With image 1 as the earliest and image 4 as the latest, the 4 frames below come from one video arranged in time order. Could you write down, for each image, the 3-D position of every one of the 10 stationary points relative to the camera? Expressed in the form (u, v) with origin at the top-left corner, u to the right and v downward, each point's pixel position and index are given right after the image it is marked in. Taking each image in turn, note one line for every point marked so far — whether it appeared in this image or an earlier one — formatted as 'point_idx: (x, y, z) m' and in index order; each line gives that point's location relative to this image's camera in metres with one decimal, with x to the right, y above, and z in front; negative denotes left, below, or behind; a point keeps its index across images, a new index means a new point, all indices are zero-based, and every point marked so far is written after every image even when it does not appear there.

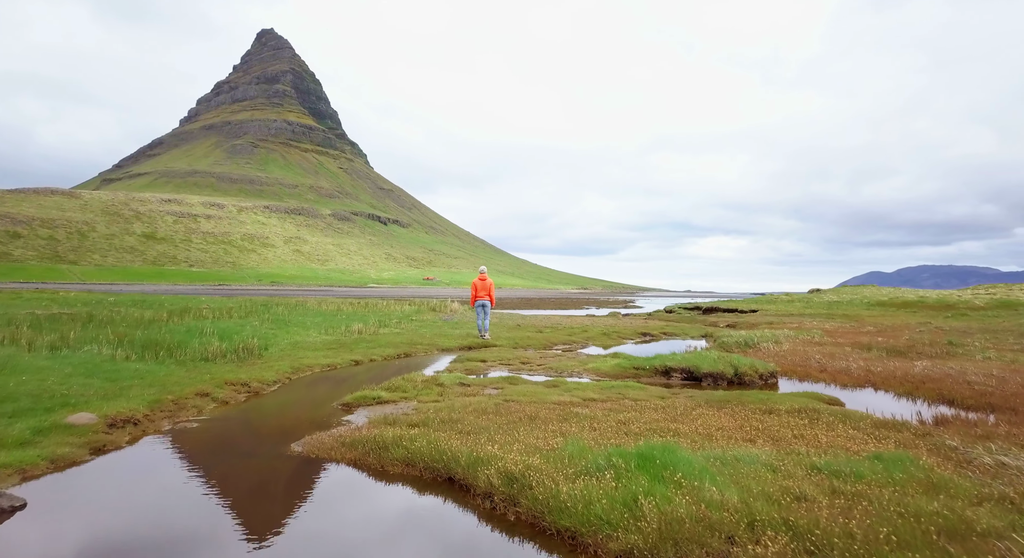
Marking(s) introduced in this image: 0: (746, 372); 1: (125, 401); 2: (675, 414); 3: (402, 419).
0: (+7.2, -2.9, +17.0) m
1: (-8.3, -2.6, +11.7) m
2: (+3.3, -2.8, +11.3) m
3: (-2.2, -2.8, +11.1) m
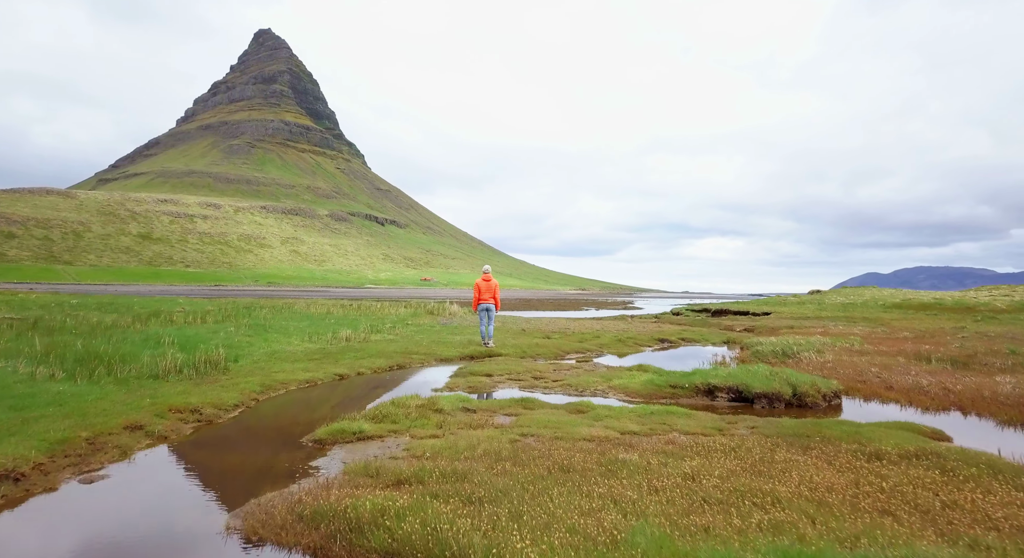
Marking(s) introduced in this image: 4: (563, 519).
0: (+7.6, -2.9, +14.1) m
1: (-7.9, -2.6, +8.8) m
2: (+3.7, -2.8, +8.4) m
3: (-1.9, -2.9, +8.3) m
4: (+0.5, -2.6, +6.2) m
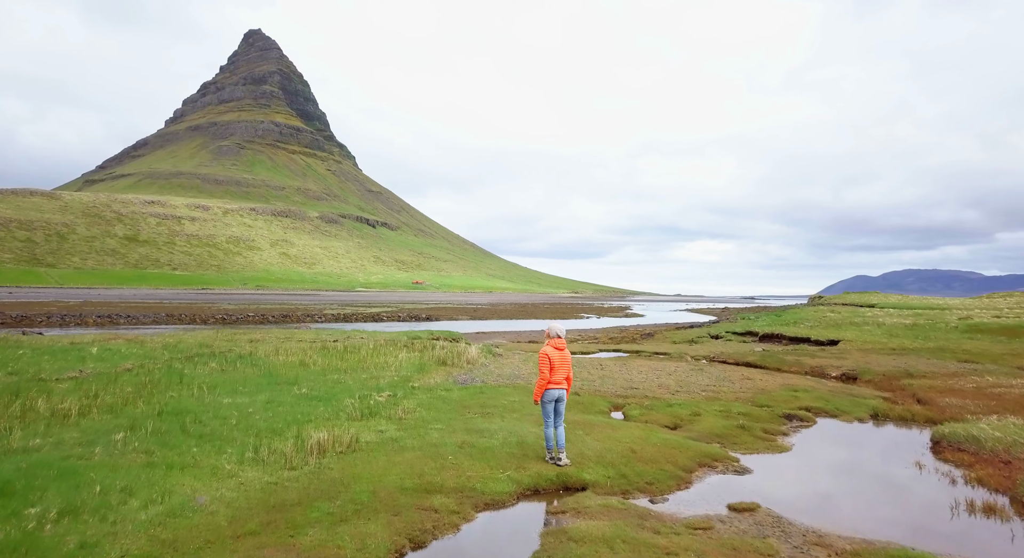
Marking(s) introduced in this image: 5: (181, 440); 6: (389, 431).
0: (+10.0, -4.6, +4.4) m
1: (-5.4, -4.3, -1.2) m
2: (+6.2, -4.5, -1.4) m
3: (+0.6, -4.6, -1.6) m
4: (+3.1, -4.4, -3.7) m
5: (-8.7, -4.1, +14.5) m
6: (-3.7, -4.6, +16.7) m
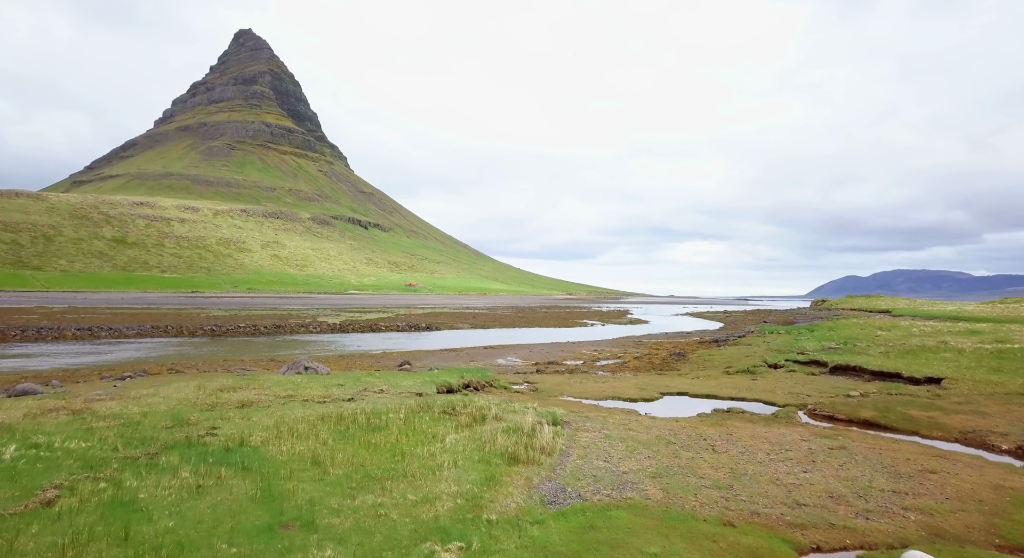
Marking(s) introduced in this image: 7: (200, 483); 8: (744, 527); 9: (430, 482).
0: (+13.9, -6.7, -3.6) m
1: (-1.4, -6.5, -9.4) m
2: (+10.2, -6.6, -9.5) m
3: (+4.6, -6.7, -9.8) m
4: (+7.1, -6.5, -11.8) m
5: (-5.0, -6.3, +6.3) m
6: (0.0, -6.7, +8.5) m
7: (-9.5, -6.1, +17.0) m
8: (+6.8, -7.1, +16.0) m
9: (-2.6, -6.5, +17.7) m
